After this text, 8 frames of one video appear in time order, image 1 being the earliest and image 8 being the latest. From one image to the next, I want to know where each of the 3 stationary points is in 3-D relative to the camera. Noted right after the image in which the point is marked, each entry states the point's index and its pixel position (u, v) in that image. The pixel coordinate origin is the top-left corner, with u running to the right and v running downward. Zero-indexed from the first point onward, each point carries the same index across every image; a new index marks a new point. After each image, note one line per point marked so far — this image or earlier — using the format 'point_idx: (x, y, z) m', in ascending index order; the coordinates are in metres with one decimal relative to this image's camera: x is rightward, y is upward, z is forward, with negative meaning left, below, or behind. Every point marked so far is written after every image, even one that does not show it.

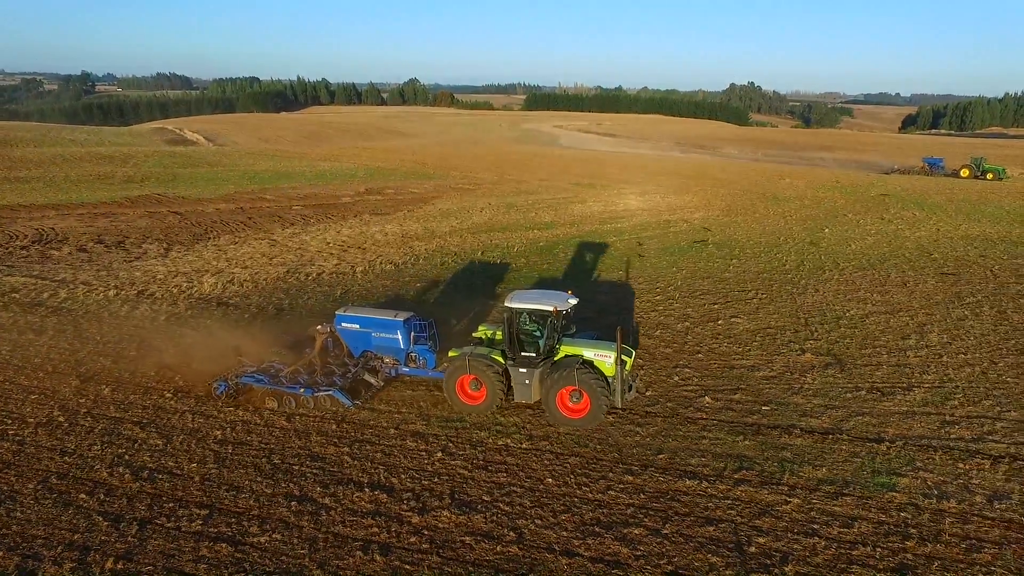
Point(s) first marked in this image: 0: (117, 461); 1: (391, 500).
0: (-3.6, -1.6, +5.7) m
1: (-1.0, -1.7, +5.1) m
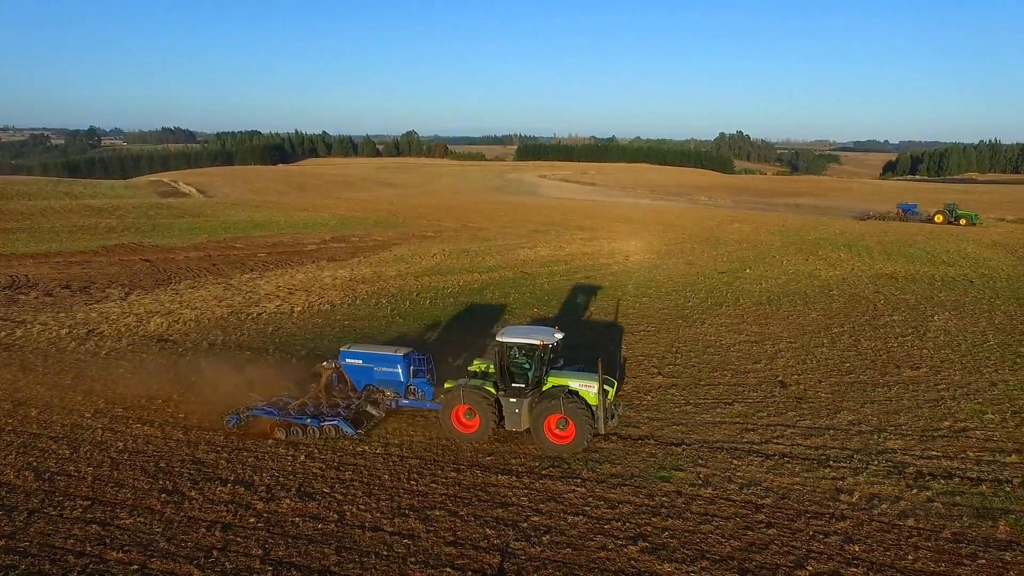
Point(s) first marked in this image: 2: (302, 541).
0: (-5.2, -1.9, +6.7) m
1: (-2.6, -2.0, +6.1) m
2: (-1.8, -2.1, +5.2) m
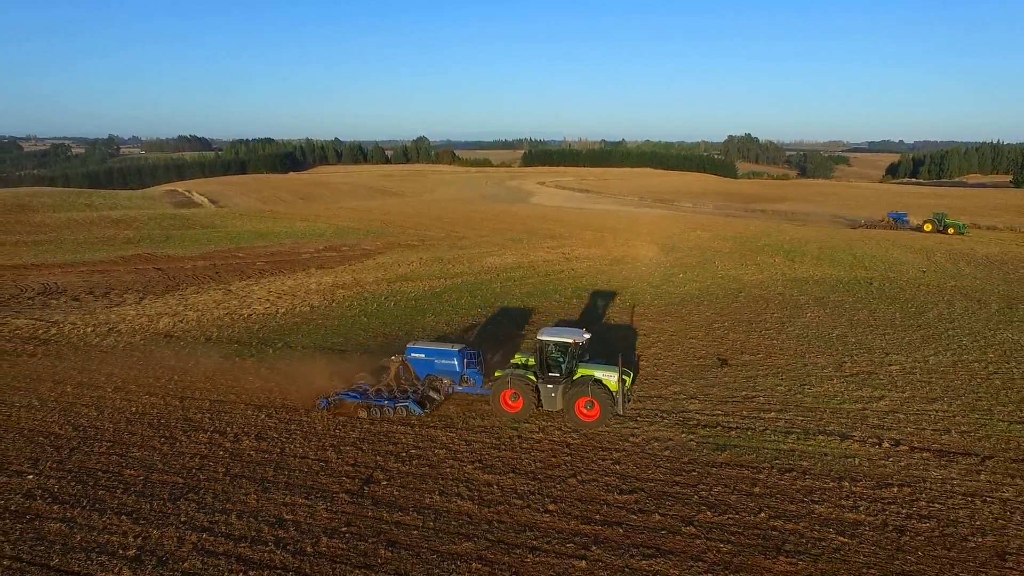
0: (-6.7, -2.0, +9.3) m
1: (-4.1, -2.1, +8.6) m
2: (-3.3, -2.2, +7.8) m
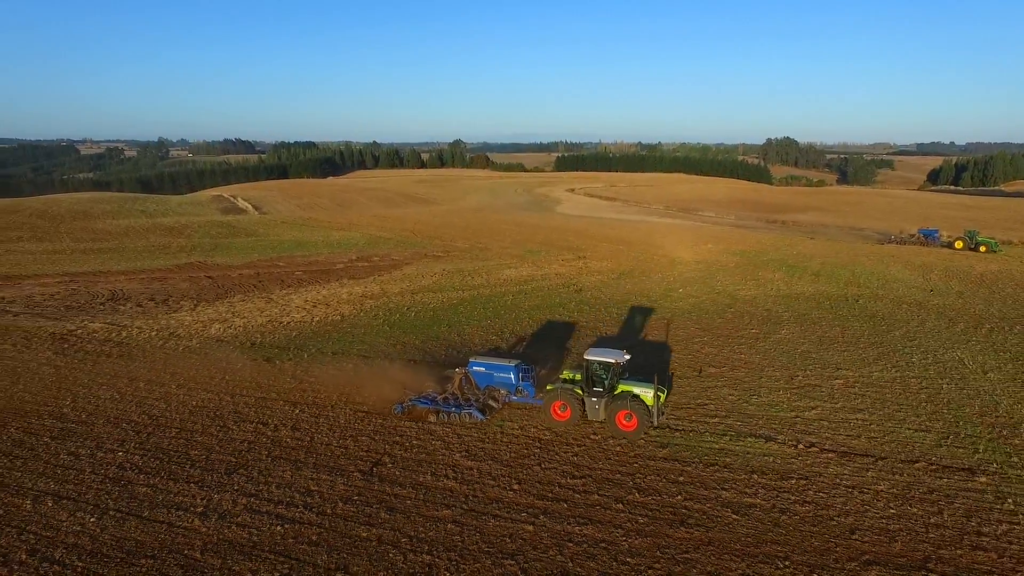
0: (-6.9, -2.3, +11.5) m
1: (-4.3, -2.4, +10.7) m
2: (-3.5, -2.5, +9.8) m
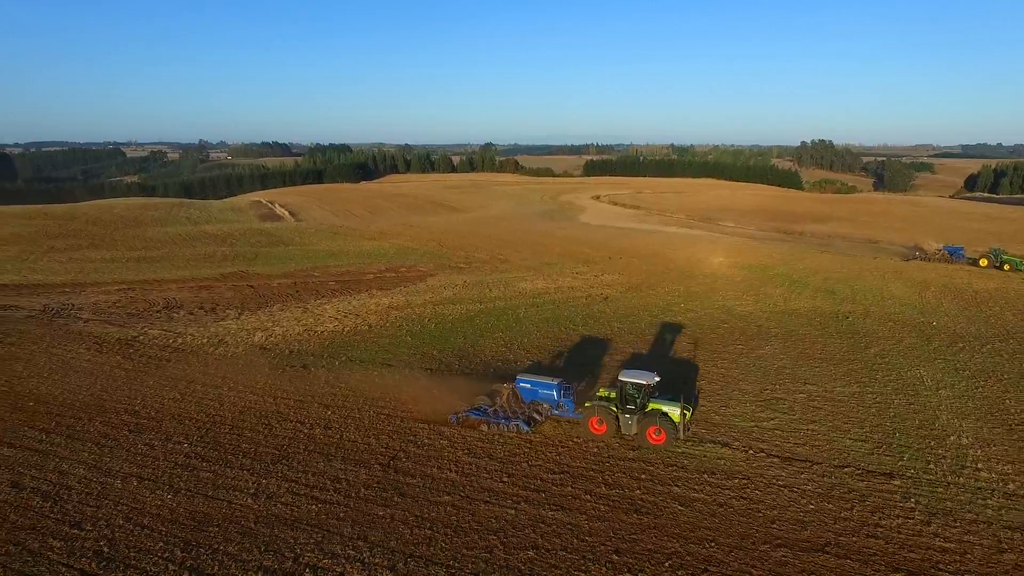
0: (-6.9, -2.7, +13.7) m
1: (-4.3, -2.8, +12.7) m
2: (-3.6, -3.0, +11.8) m
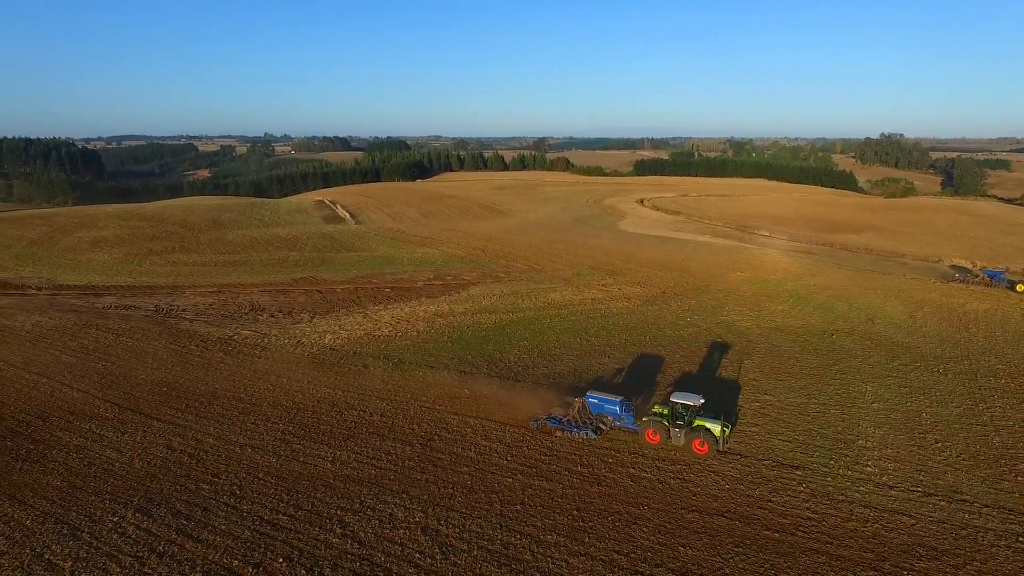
0: (-6.5, -3.2, +18.0) m
1: (-4.1, -3.4, +16.8) m
2: (-3.4, -3.6, +15.8) m
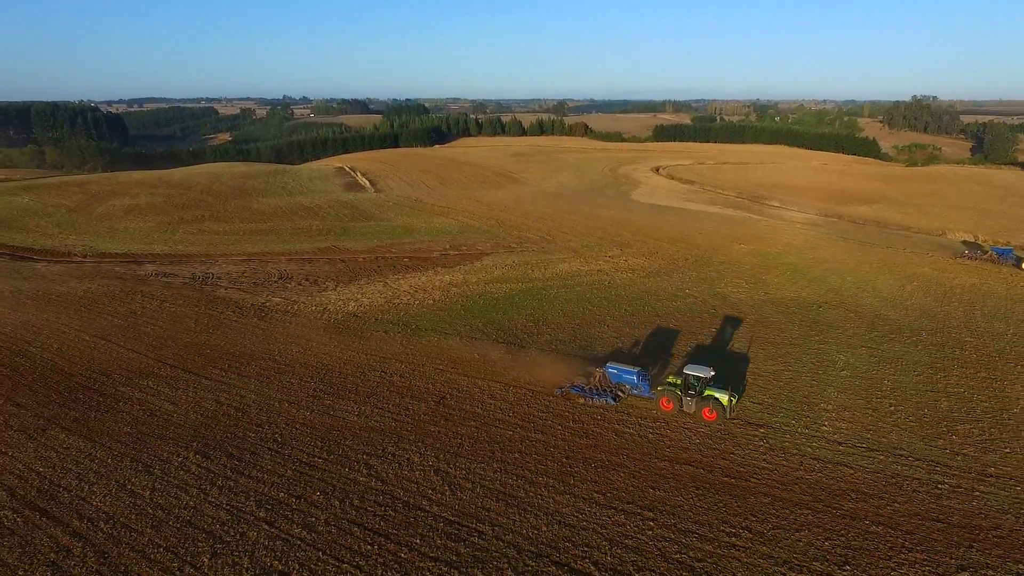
0: (-6.3, -2.4, +20.2) m
1: (-3.9, -2.6, +19.0) m
2: (-3.3, -2.9, +18.0) m
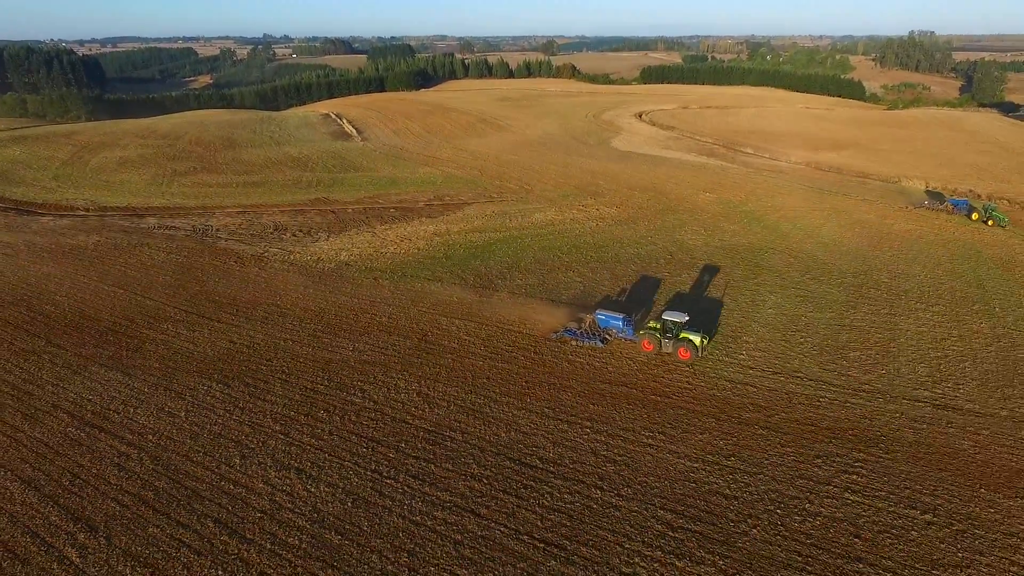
0: (-7.3, -0.7, +22.8) m
1: (-4.8, -1.0, +21.7) m
2: (-4.2, -1.3, +20.7) m
